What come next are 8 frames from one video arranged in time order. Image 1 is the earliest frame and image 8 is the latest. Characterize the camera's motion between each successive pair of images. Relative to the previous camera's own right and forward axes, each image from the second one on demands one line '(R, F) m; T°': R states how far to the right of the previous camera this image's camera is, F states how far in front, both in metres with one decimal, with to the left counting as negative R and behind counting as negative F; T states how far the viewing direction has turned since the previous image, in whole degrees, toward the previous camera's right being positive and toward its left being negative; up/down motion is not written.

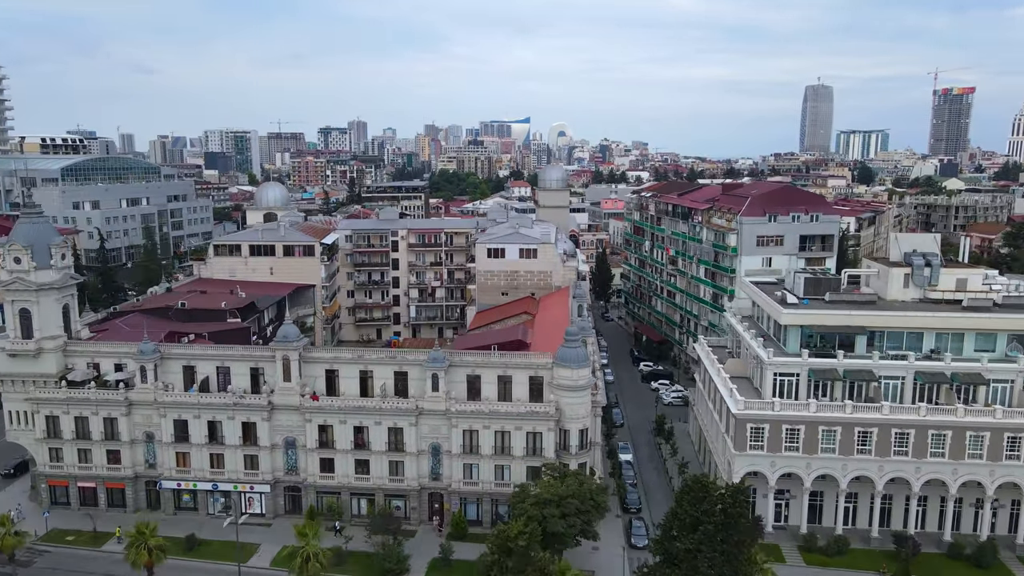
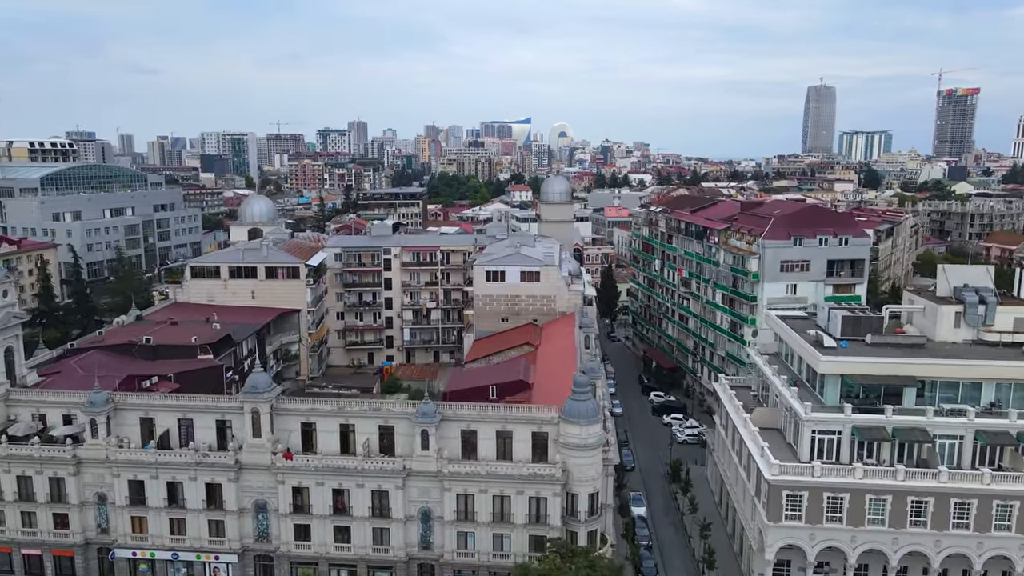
(0.0, +2.6) m; 0°
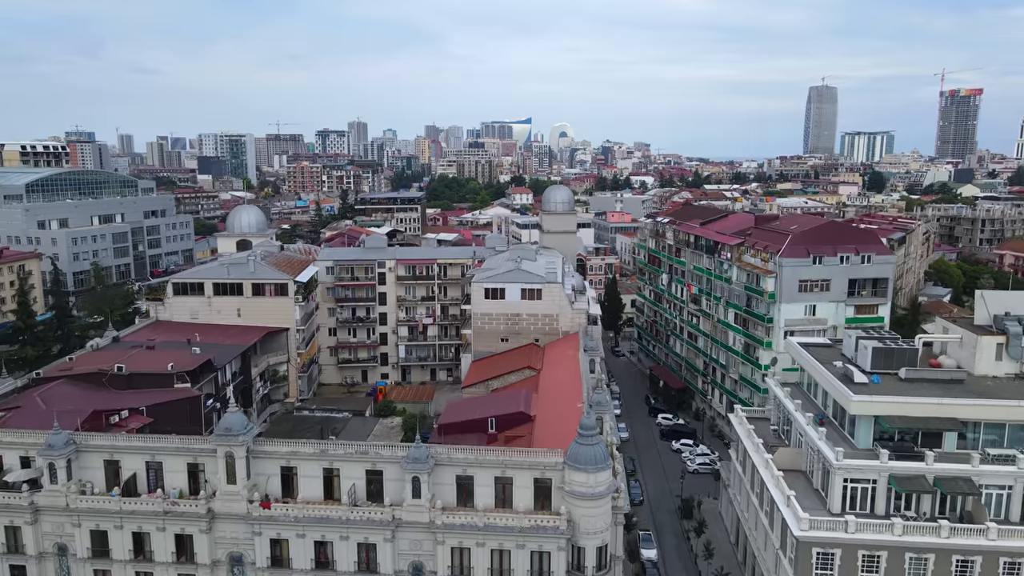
(0.0, +1.7) m; 0°
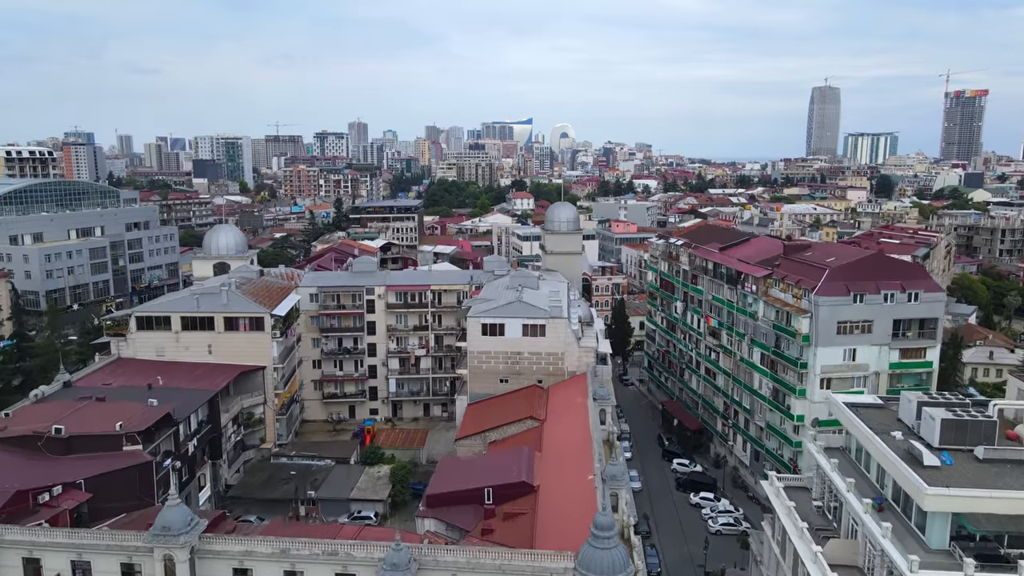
(0.0, +3.0) m; 0°
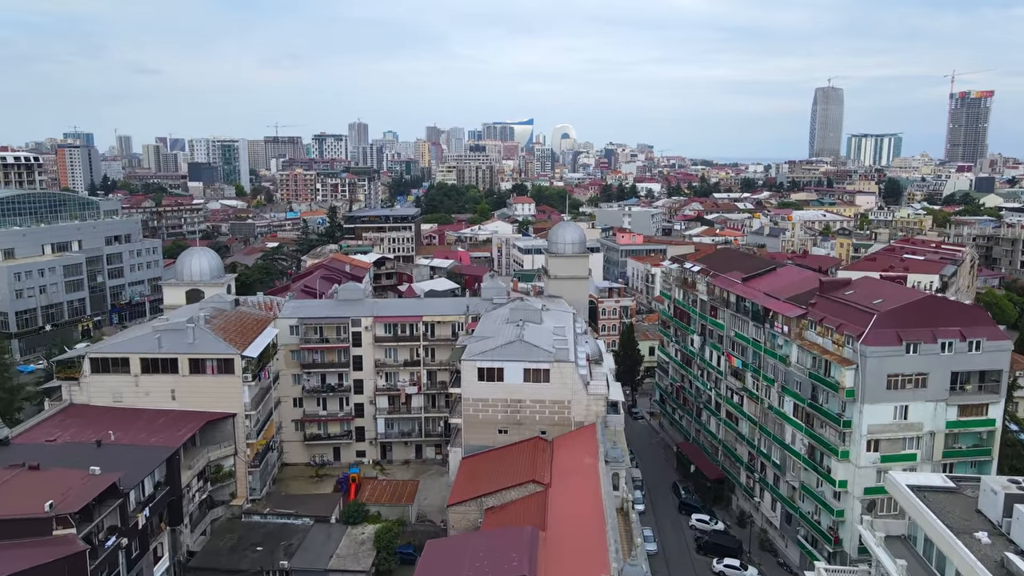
(0.0, +3.0) m; 0°
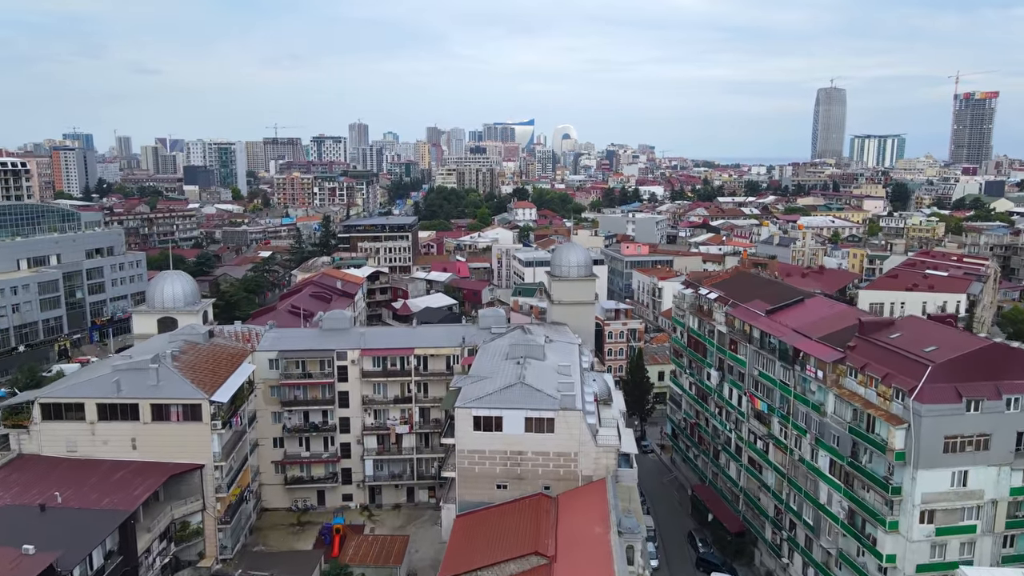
(0.0, +2.6) m; 0°
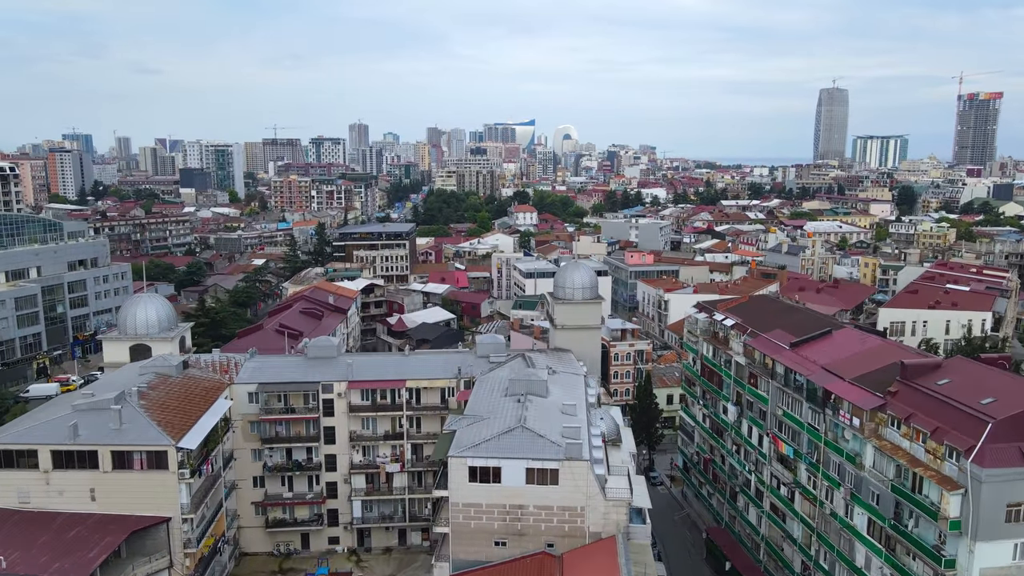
(0.0, +2.2) m; 0°
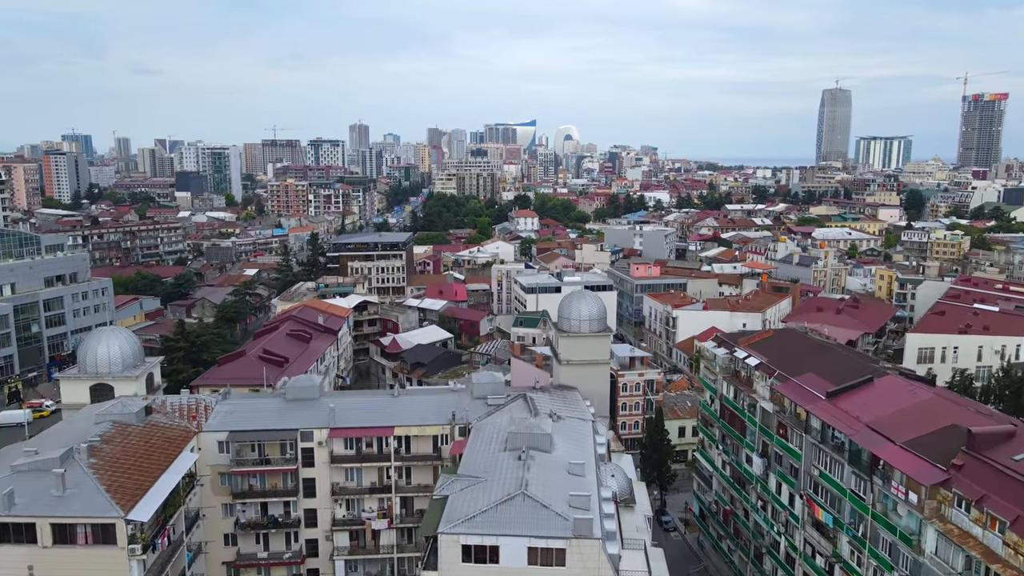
(0.0, +2.6) m; 0°
